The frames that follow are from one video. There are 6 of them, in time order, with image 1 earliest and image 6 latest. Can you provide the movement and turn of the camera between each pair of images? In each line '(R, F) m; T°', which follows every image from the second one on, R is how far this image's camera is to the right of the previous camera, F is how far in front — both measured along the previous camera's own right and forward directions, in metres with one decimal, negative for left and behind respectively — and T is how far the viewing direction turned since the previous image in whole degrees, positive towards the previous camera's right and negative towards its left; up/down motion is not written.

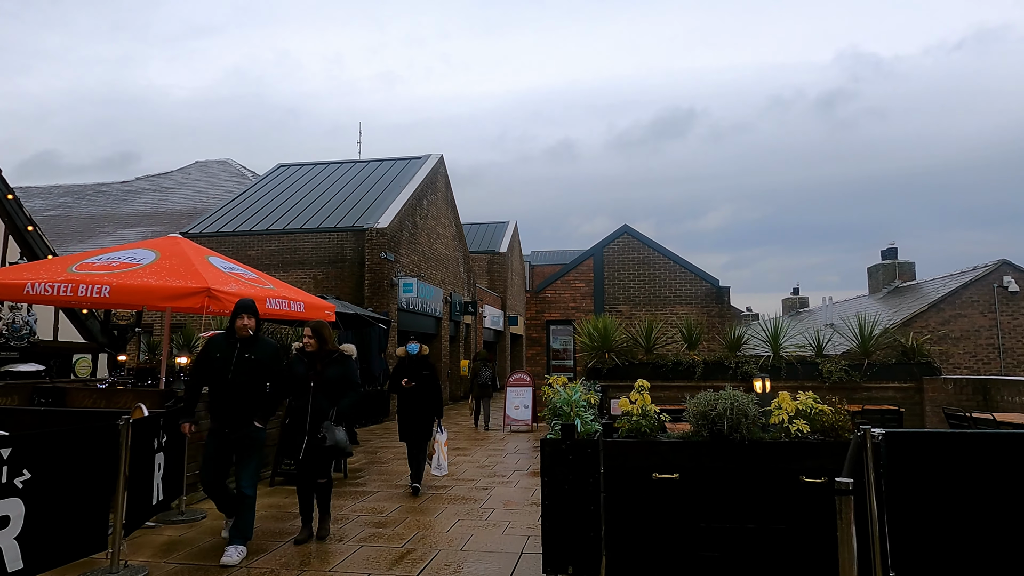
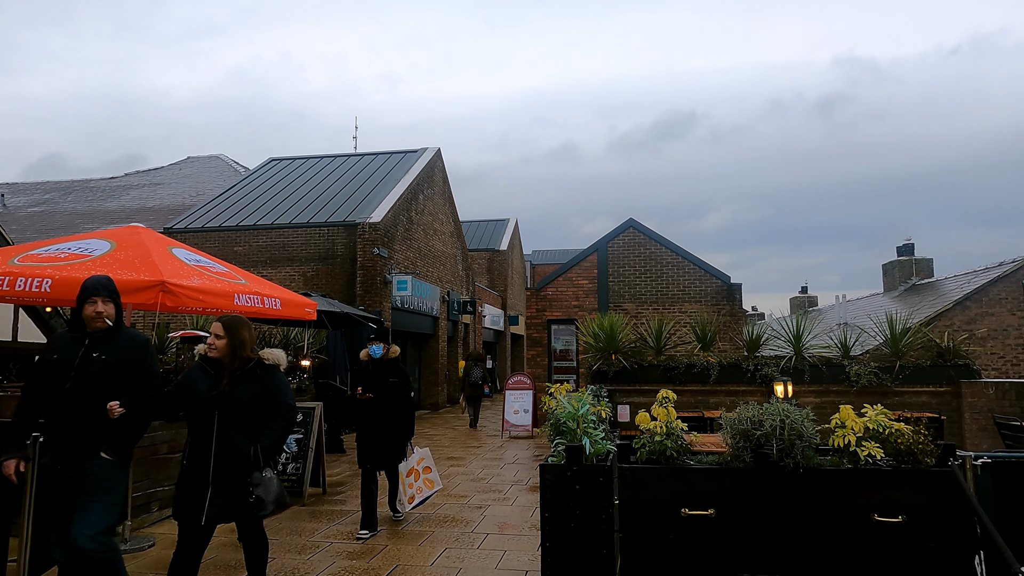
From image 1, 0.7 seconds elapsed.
(0.0, +0.8) m; 0°
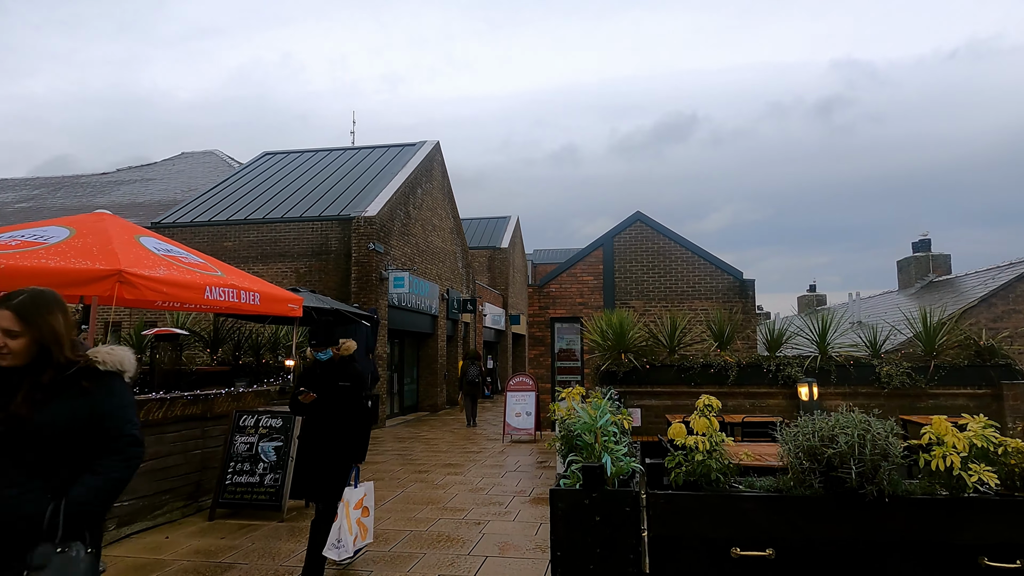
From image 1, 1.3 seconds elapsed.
(0.0, +0.7) m; 0°
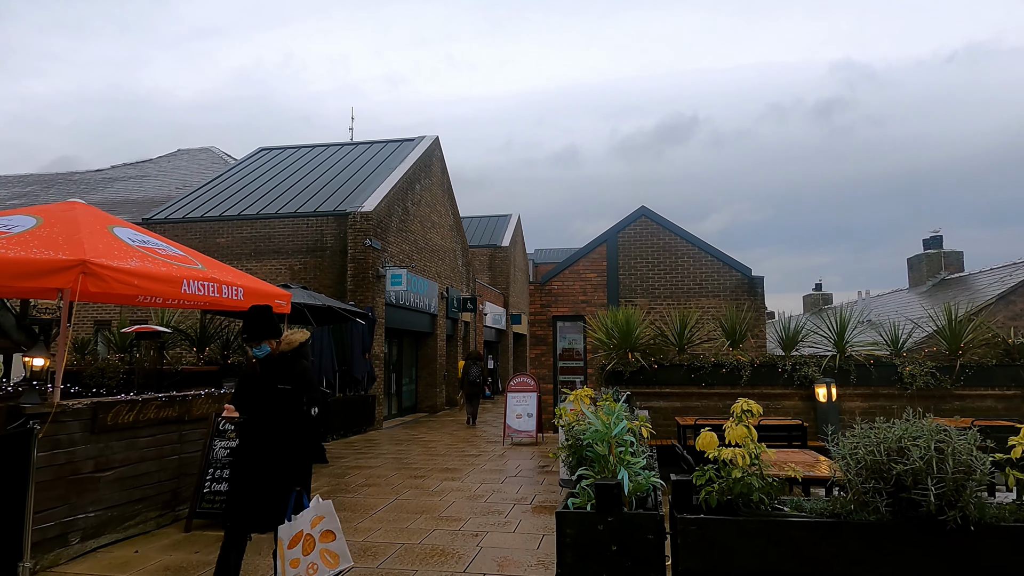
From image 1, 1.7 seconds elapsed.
(0.0, +0.4) m; 0°
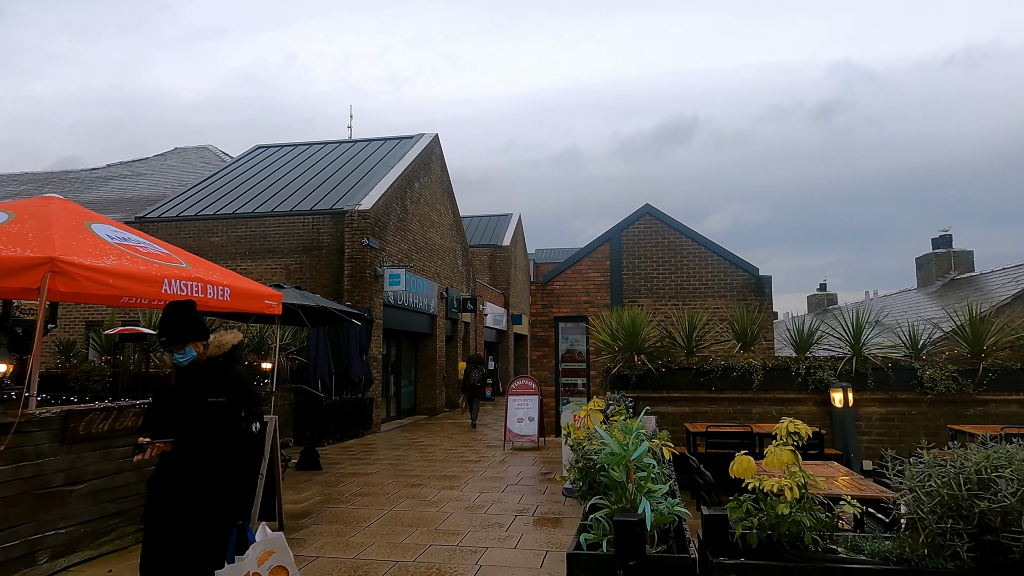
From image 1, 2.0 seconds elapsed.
(0.0, +0.3) m; 0°
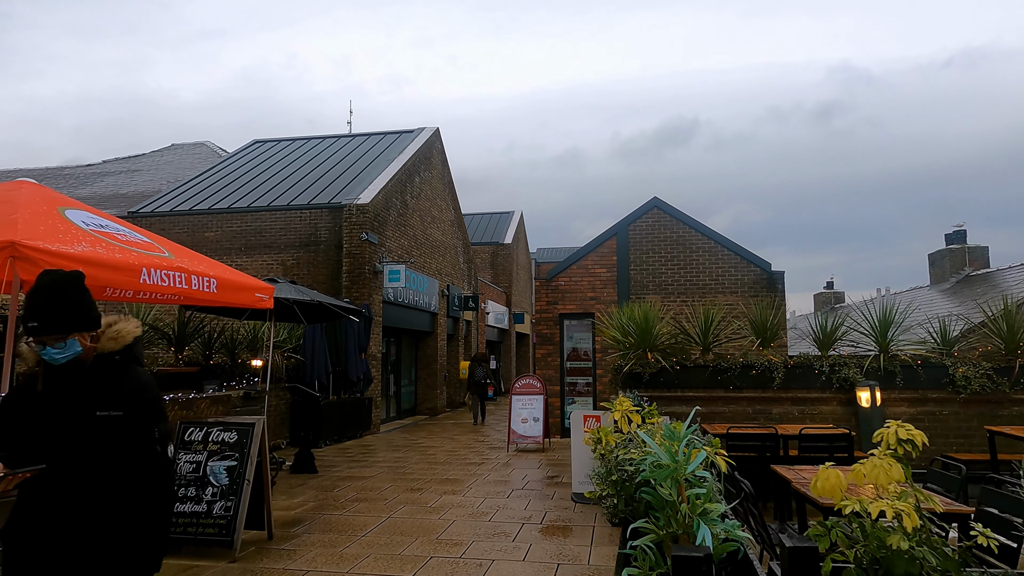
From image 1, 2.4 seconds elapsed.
(0.0, +0.4) m; 0°
